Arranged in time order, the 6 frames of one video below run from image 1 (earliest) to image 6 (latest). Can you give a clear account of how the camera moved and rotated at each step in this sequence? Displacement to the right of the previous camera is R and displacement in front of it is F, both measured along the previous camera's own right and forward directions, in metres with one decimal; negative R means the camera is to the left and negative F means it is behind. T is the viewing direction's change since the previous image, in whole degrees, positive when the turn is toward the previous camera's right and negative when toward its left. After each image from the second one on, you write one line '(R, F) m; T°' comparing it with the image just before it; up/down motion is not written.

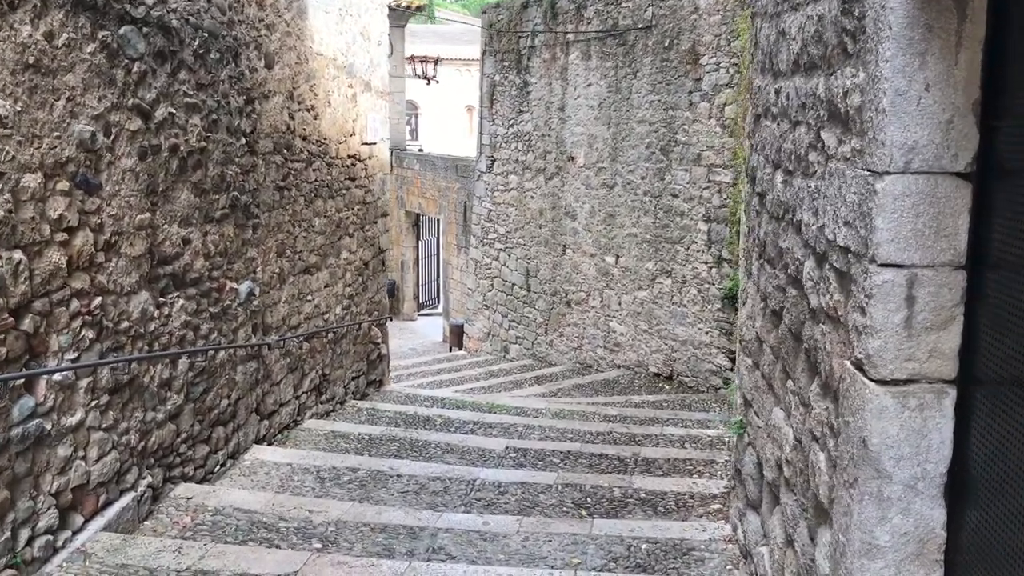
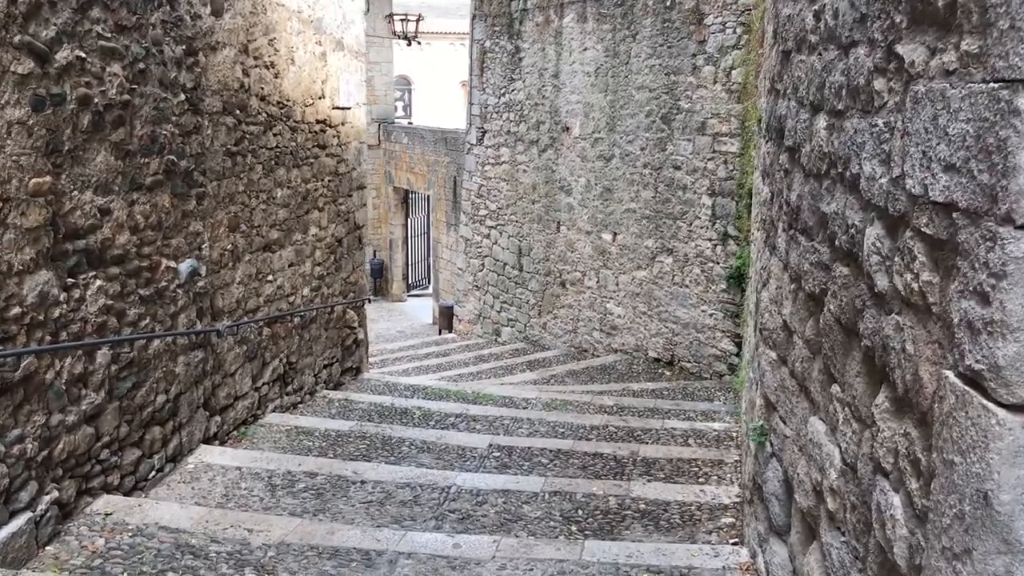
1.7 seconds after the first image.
(+0.1, +0.5) m; 0°
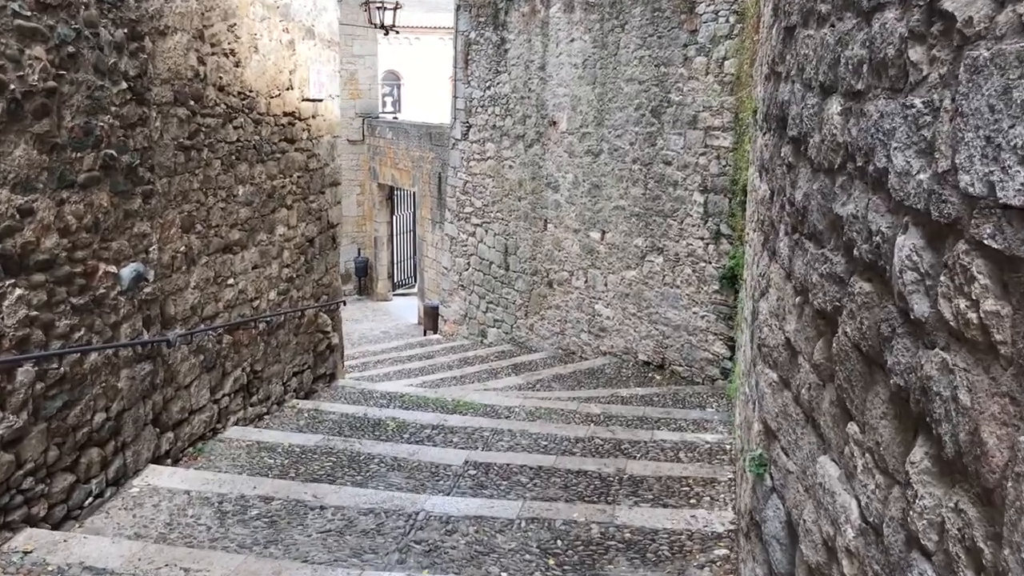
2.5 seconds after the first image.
(+0.1, +0.3) m; 0°
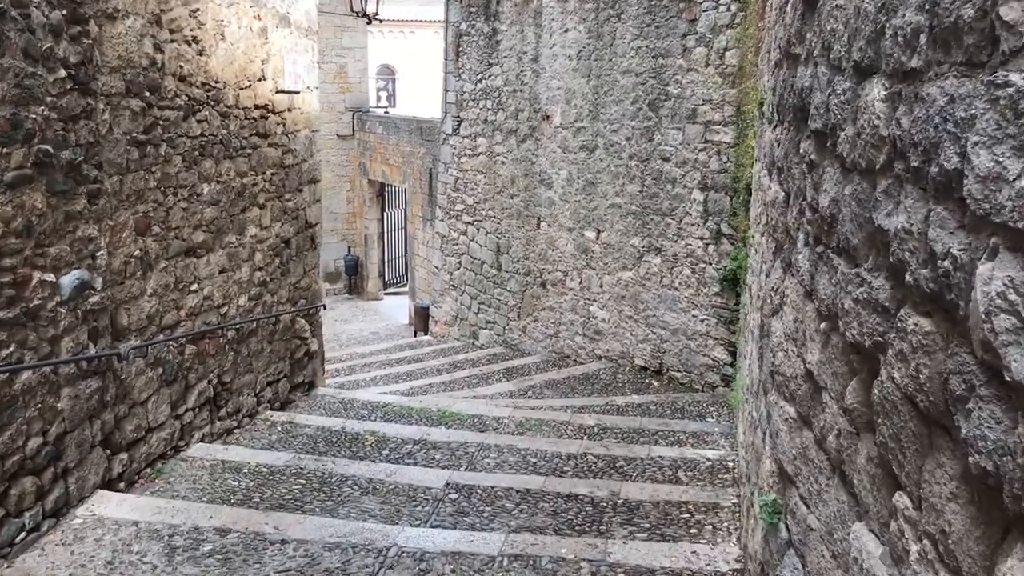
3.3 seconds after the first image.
(+0.1, +0.3) m; 0°
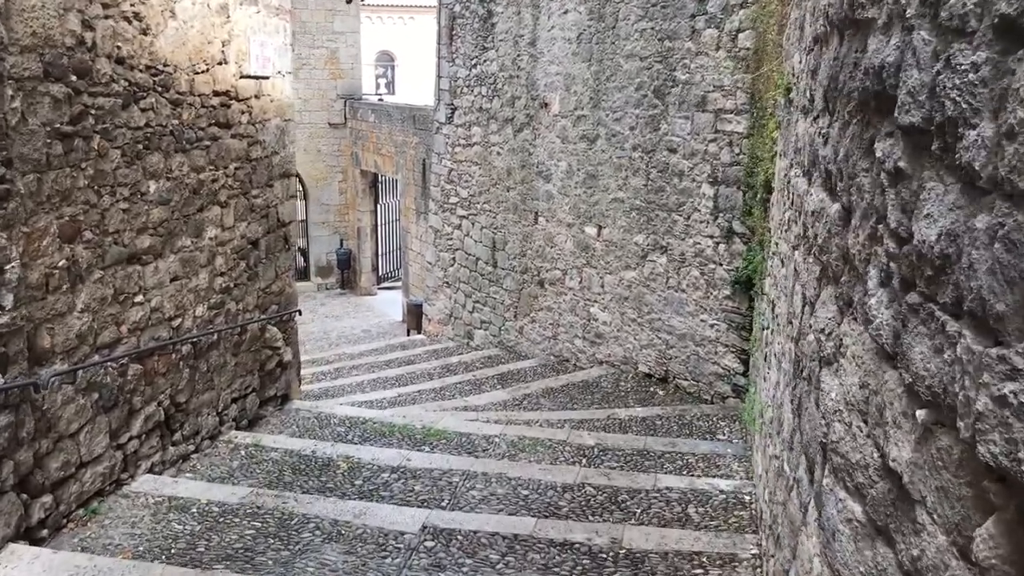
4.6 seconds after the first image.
(+0.1, +0.5) m; 0°
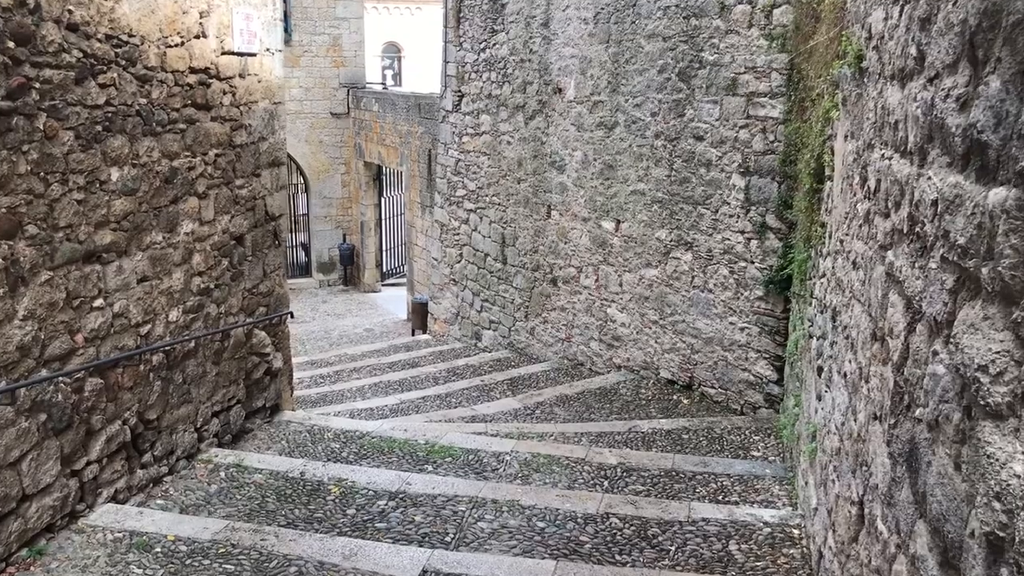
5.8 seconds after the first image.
(0.0, +0.5) m; -1°
